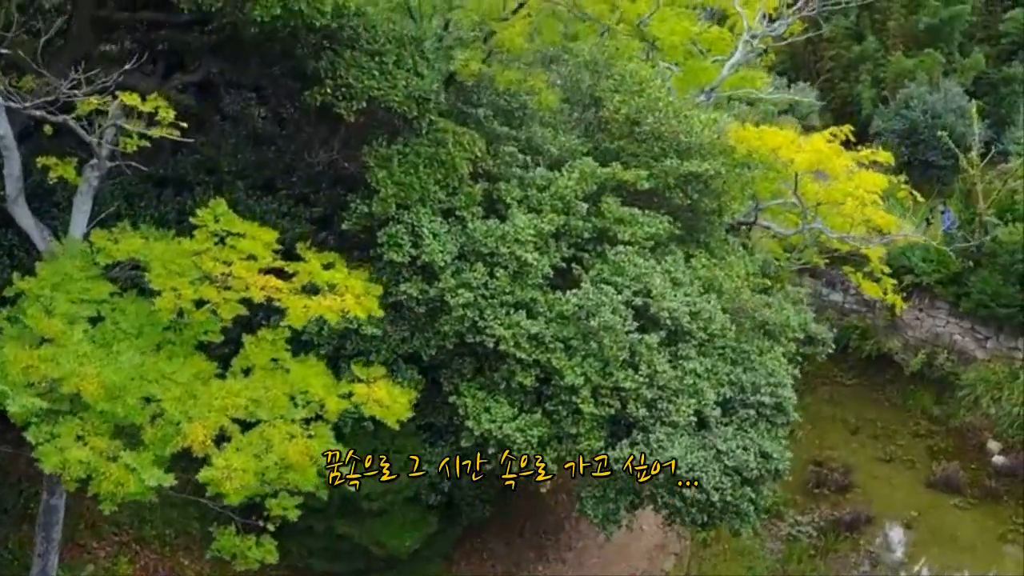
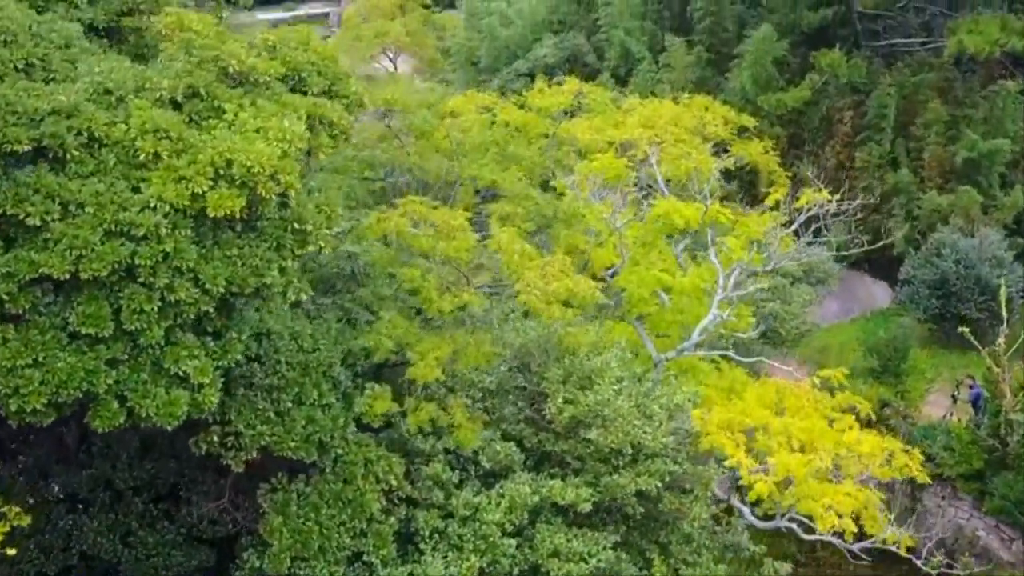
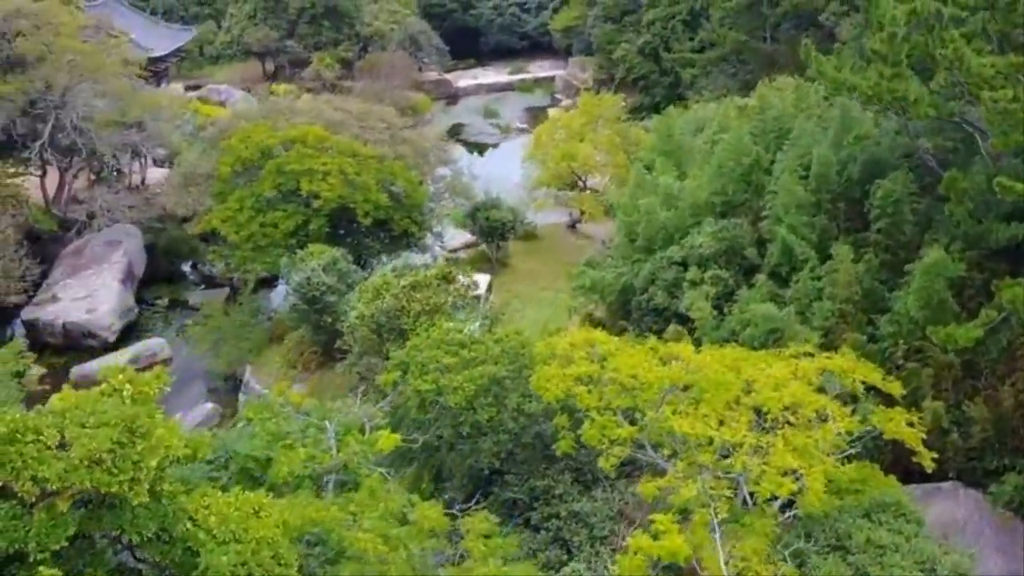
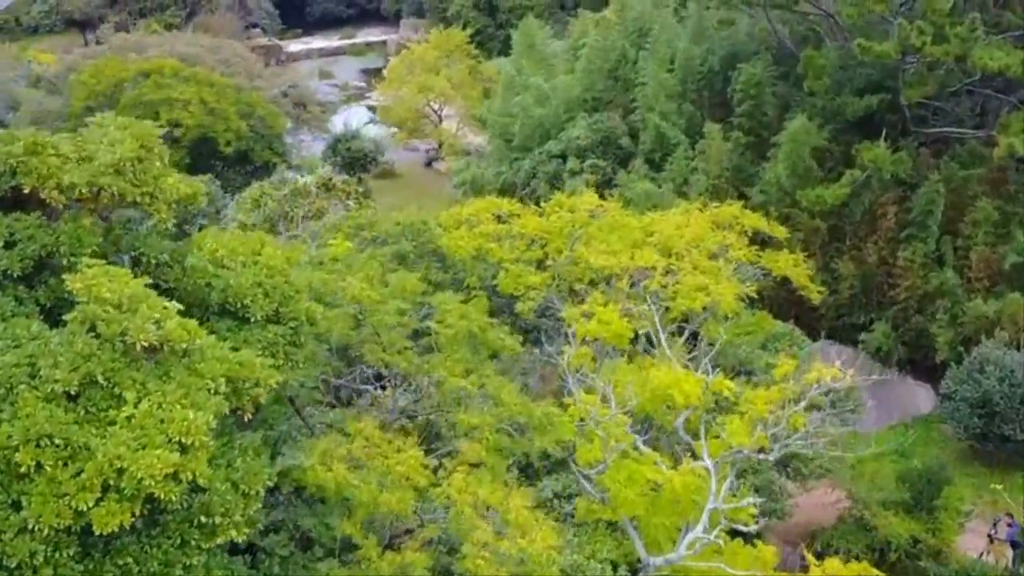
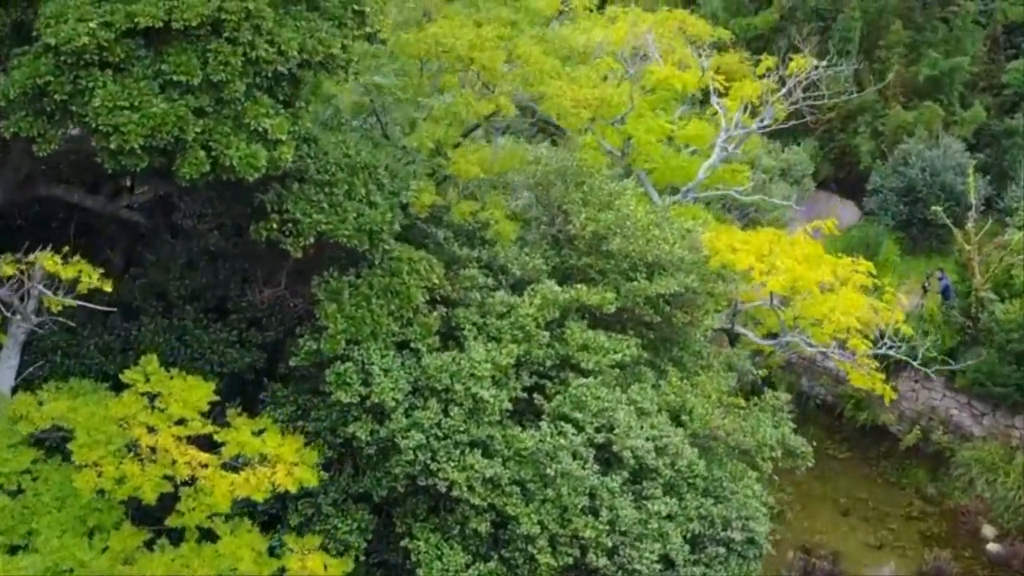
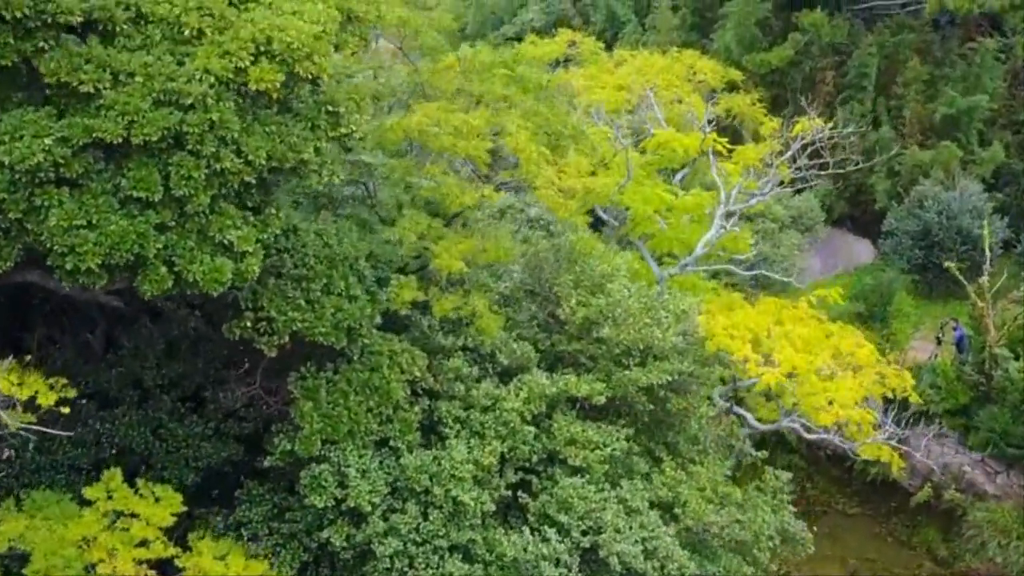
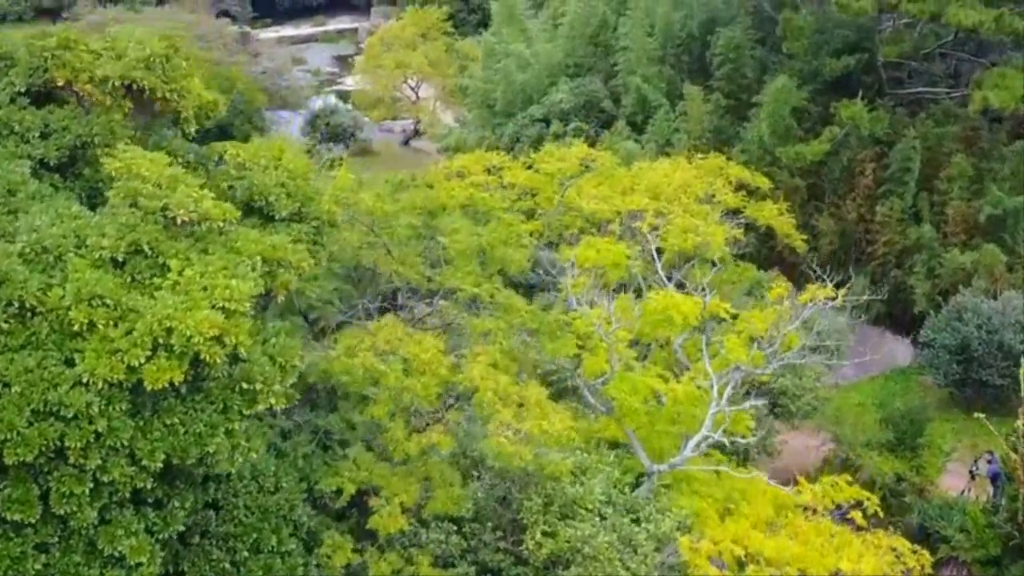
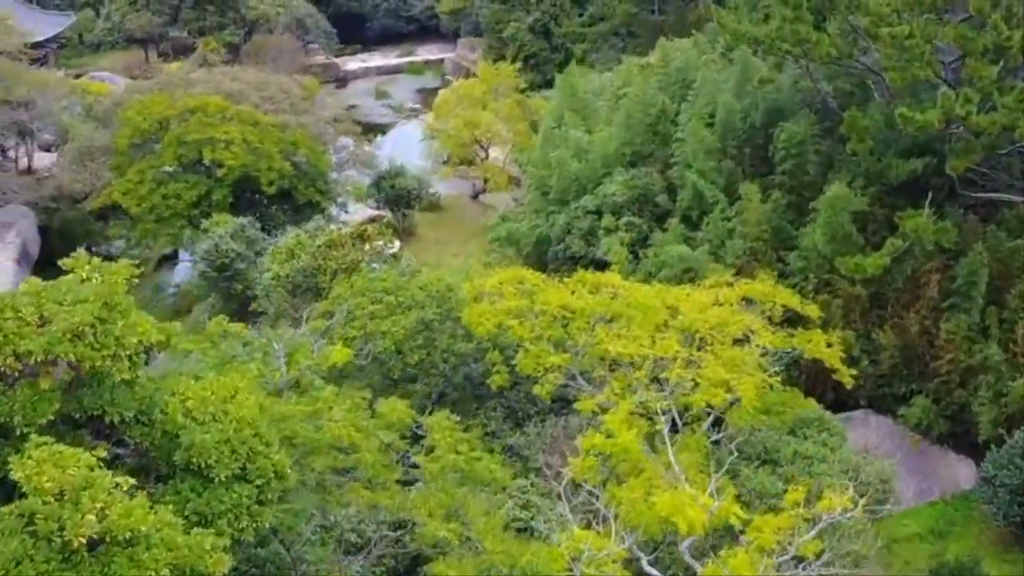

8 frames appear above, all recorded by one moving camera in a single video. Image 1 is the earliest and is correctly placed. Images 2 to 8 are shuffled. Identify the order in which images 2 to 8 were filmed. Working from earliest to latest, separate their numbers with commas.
5, 6, 2, 7, 4, 8, 3
